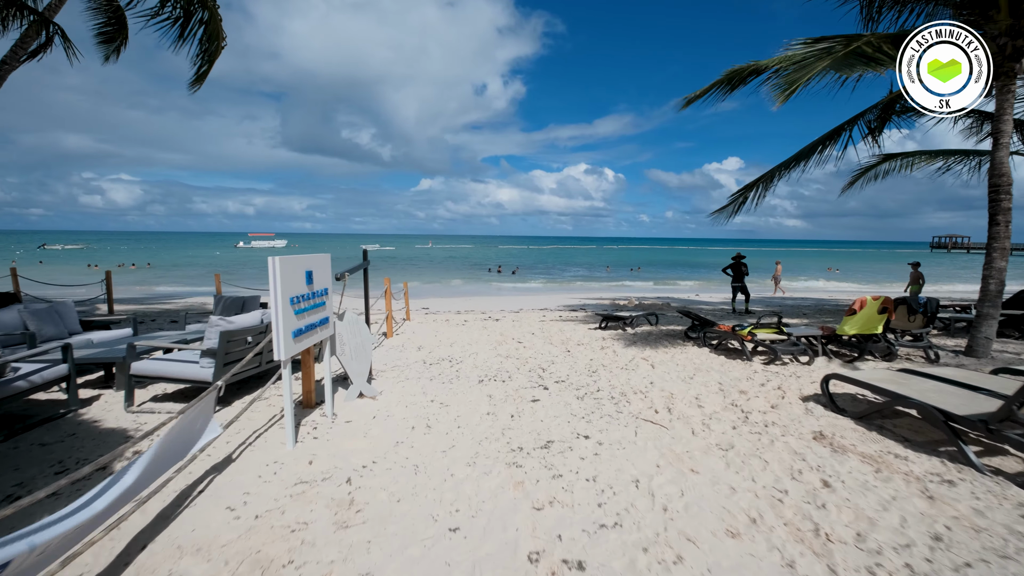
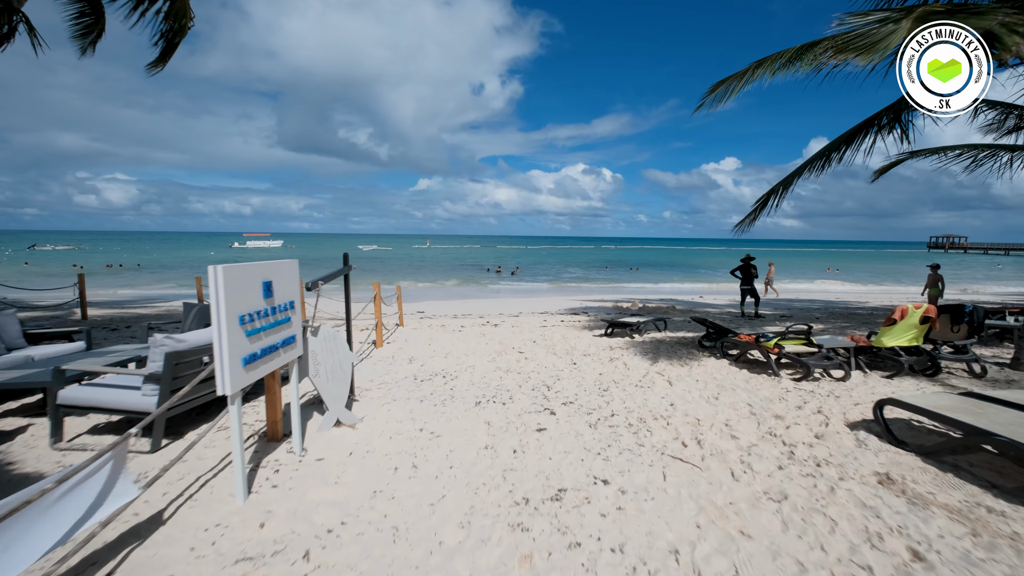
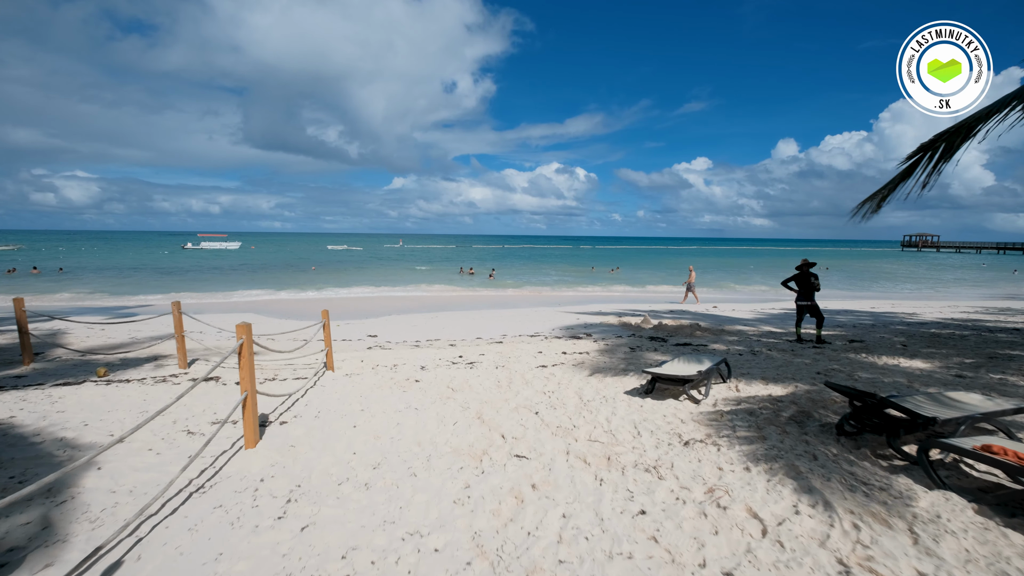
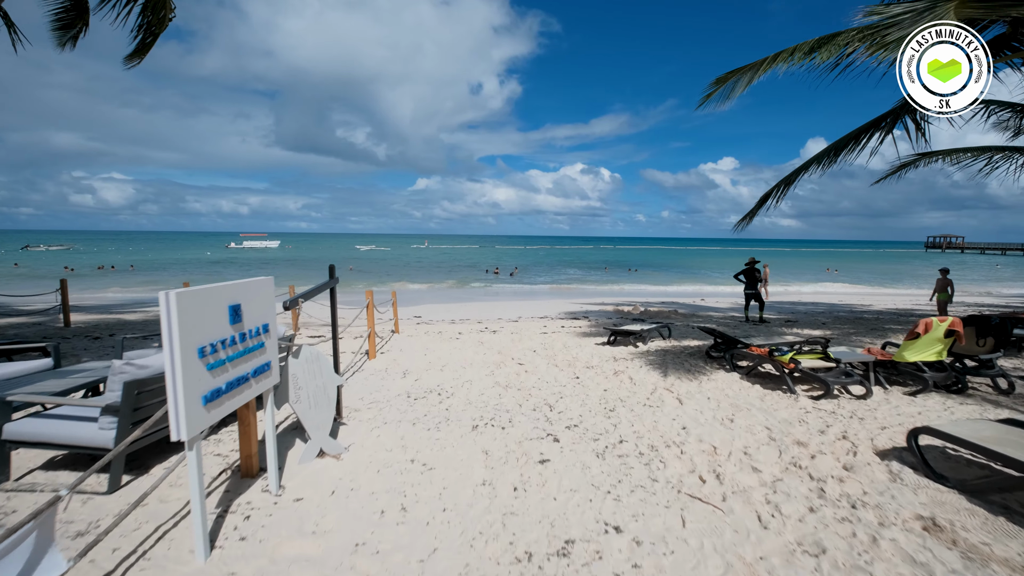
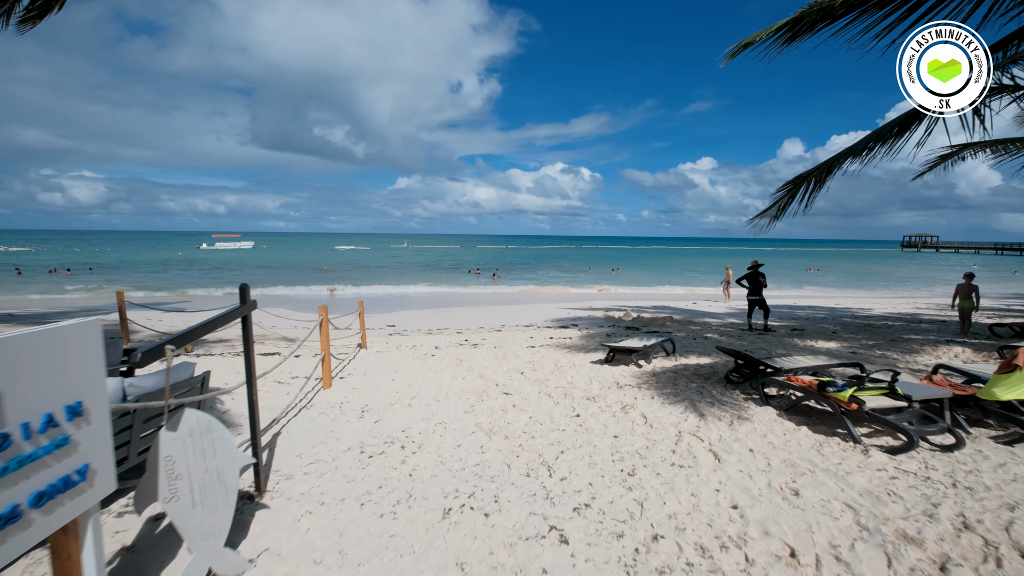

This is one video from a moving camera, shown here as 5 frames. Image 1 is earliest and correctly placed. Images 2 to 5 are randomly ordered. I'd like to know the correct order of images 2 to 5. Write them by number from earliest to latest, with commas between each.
2, 4, 5, 3
